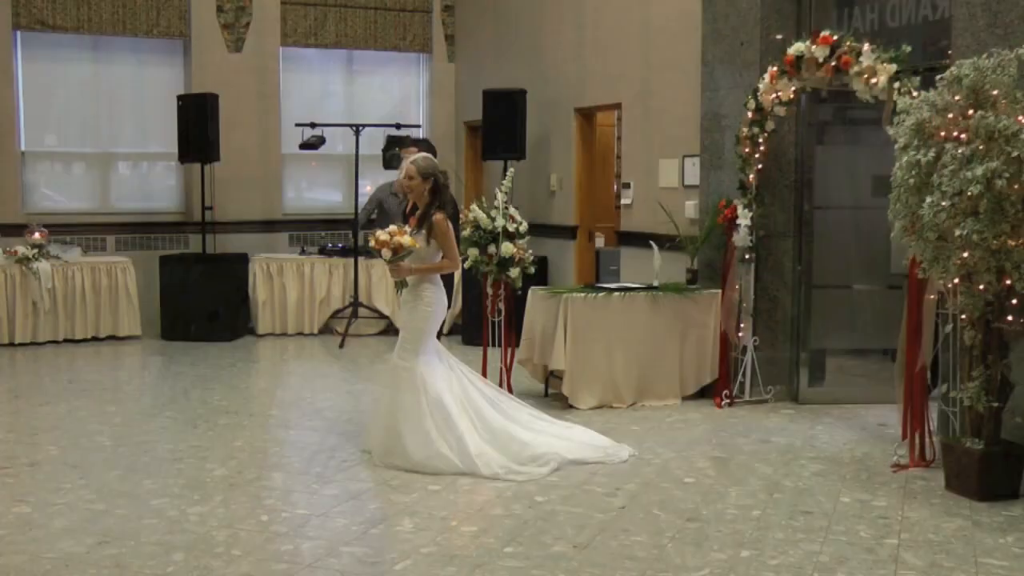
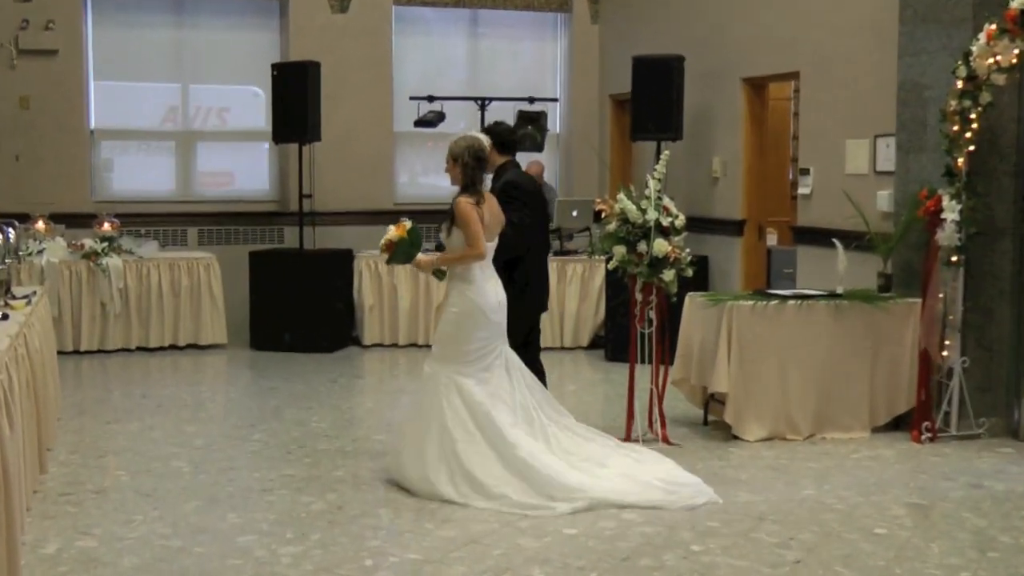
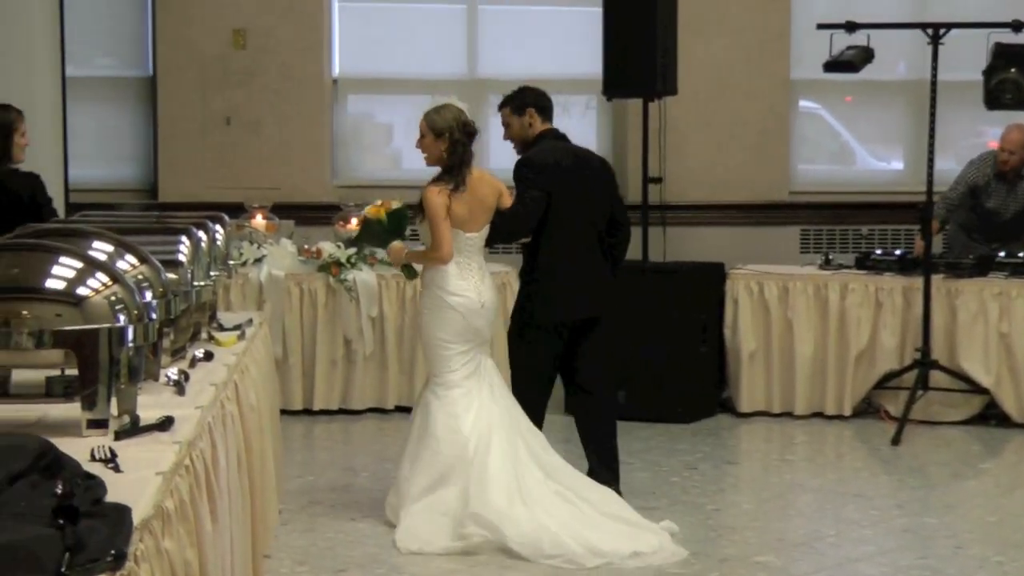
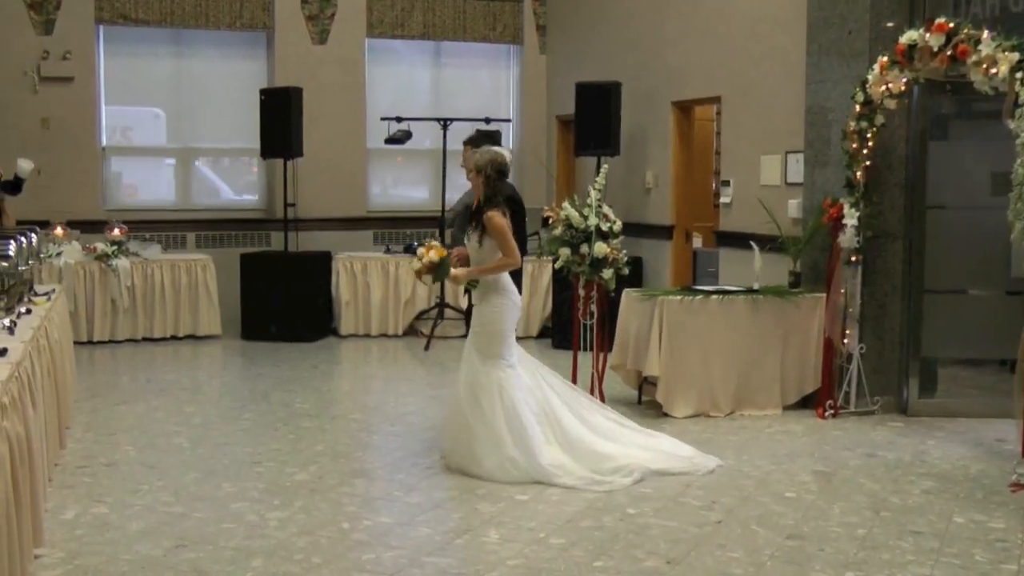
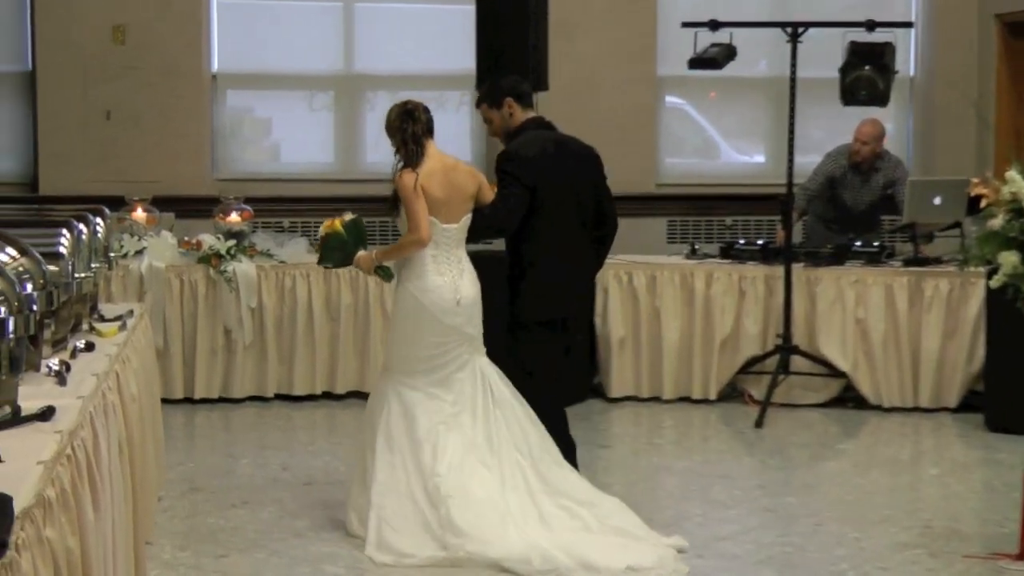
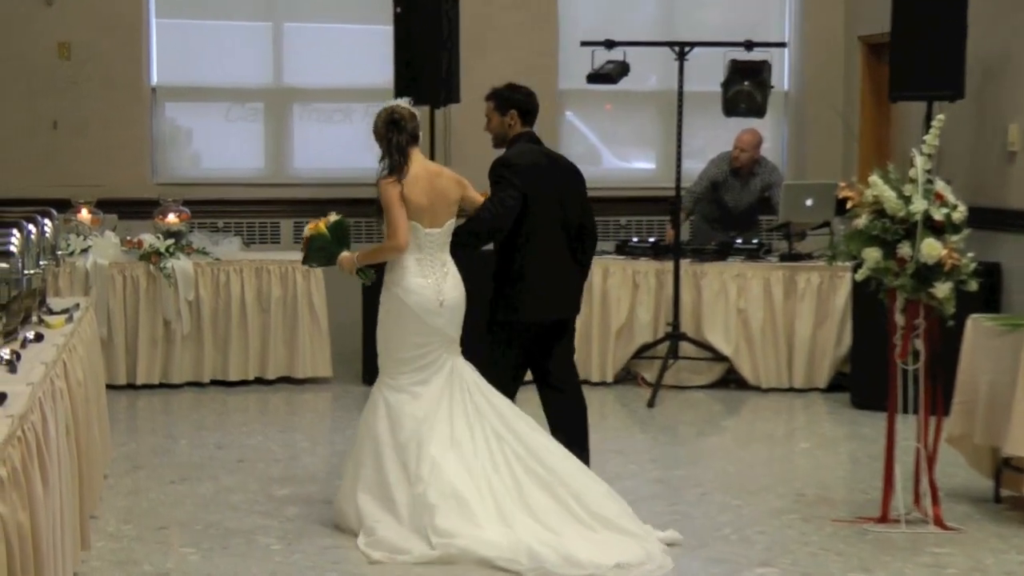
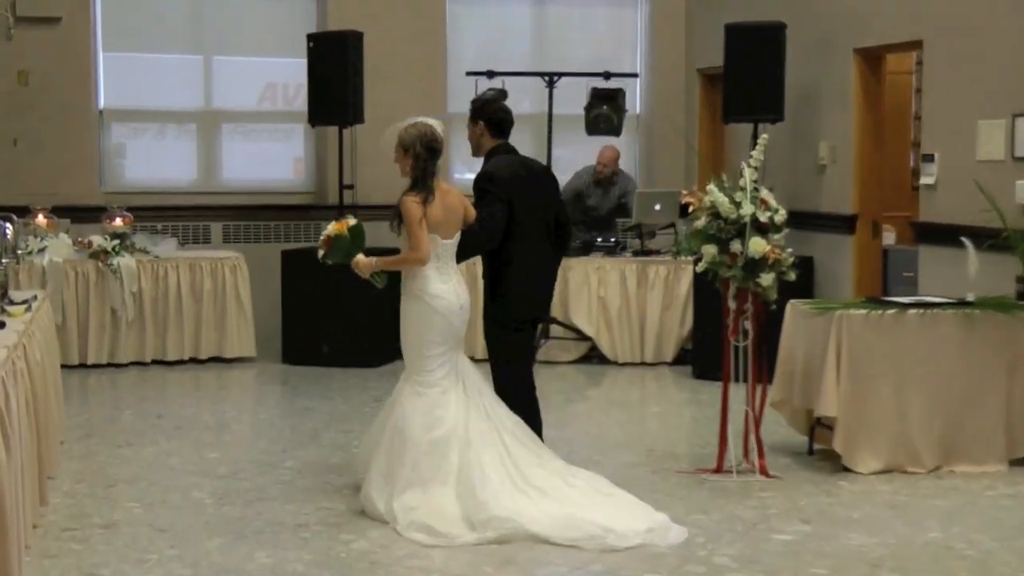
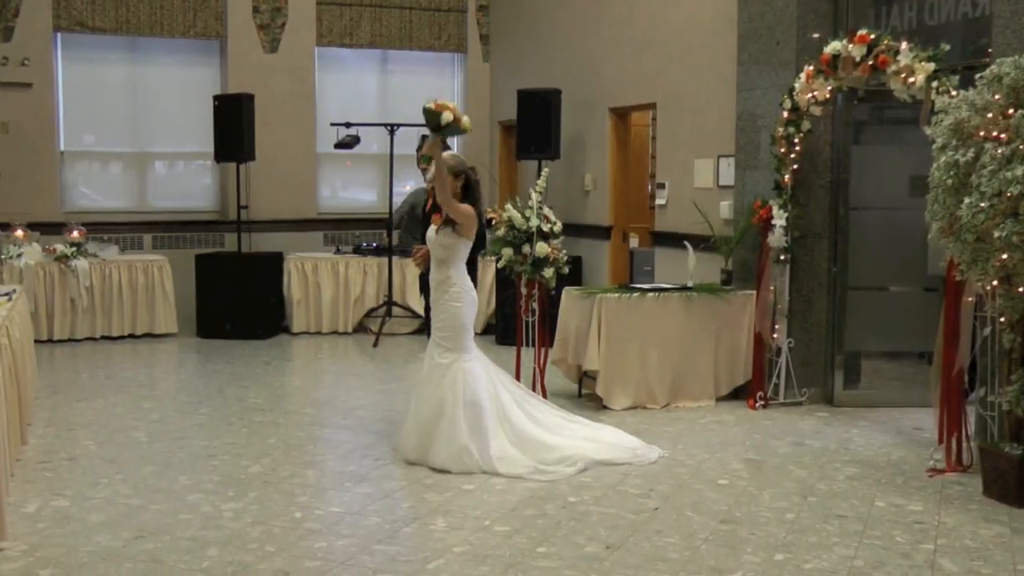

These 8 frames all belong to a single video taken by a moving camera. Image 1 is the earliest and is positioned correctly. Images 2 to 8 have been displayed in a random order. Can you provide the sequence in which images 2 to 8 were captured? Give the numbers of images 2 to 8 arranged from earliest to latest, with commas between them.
8, 4, 2, 7, 6, 5, 3
